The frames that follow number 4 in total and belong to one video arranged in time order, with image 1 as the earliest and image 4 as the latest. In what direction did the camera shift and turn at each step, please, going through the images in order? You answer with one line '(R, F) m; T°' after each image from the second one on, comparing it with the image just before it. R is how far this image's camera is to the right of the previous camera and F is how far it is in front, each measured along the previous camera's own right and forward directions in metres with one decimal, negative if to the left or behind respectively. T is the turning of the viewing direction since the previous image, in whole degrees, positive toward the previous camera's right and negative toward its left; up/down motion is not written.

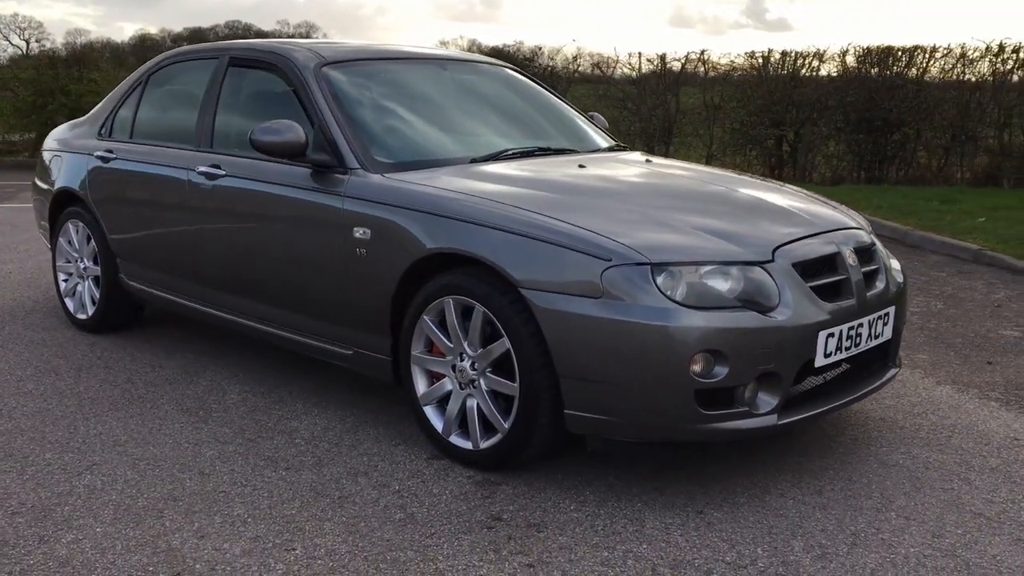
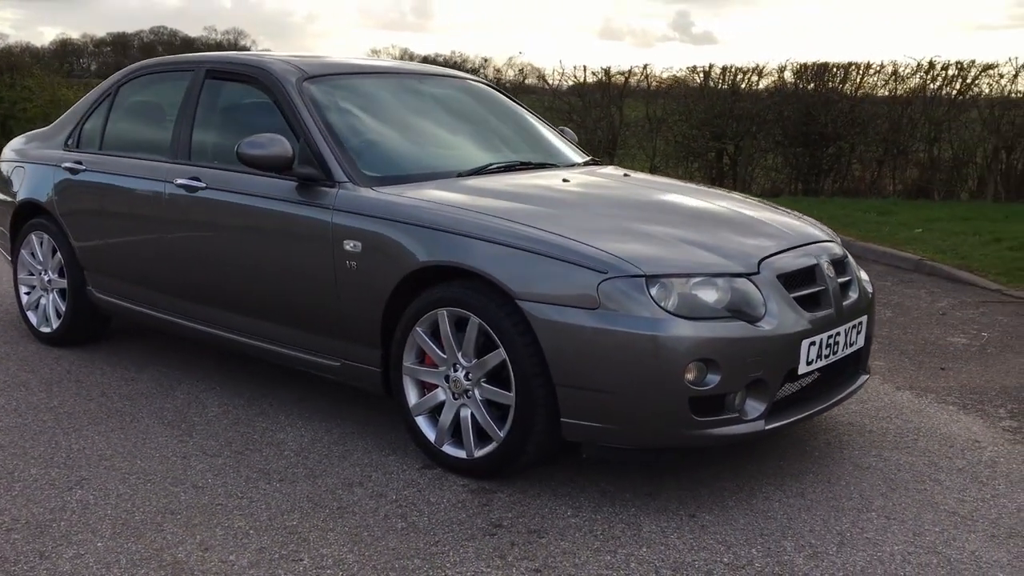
(-0.2, -0.1) m; +4°
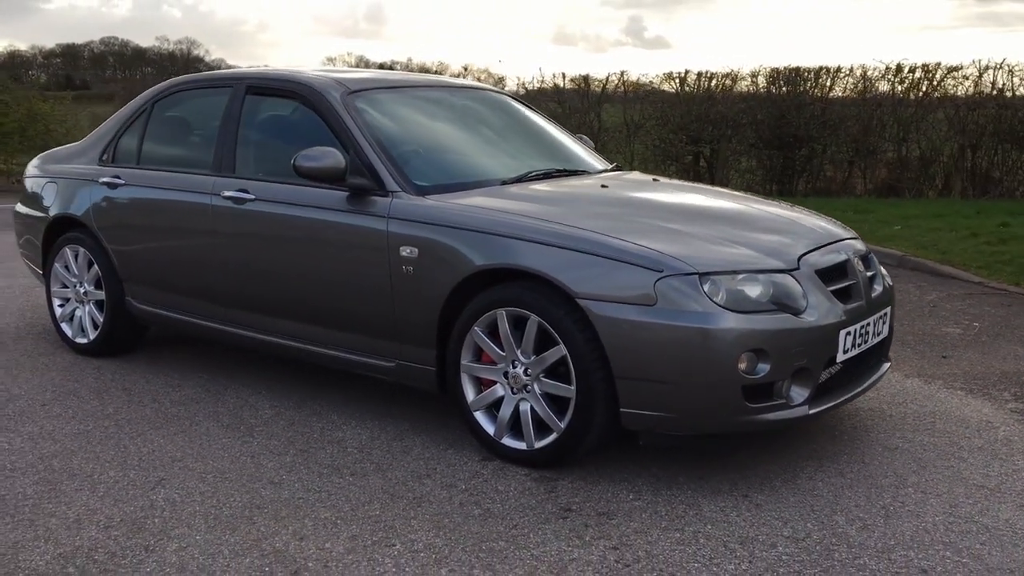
(-0.4, -0.2) m; +2°
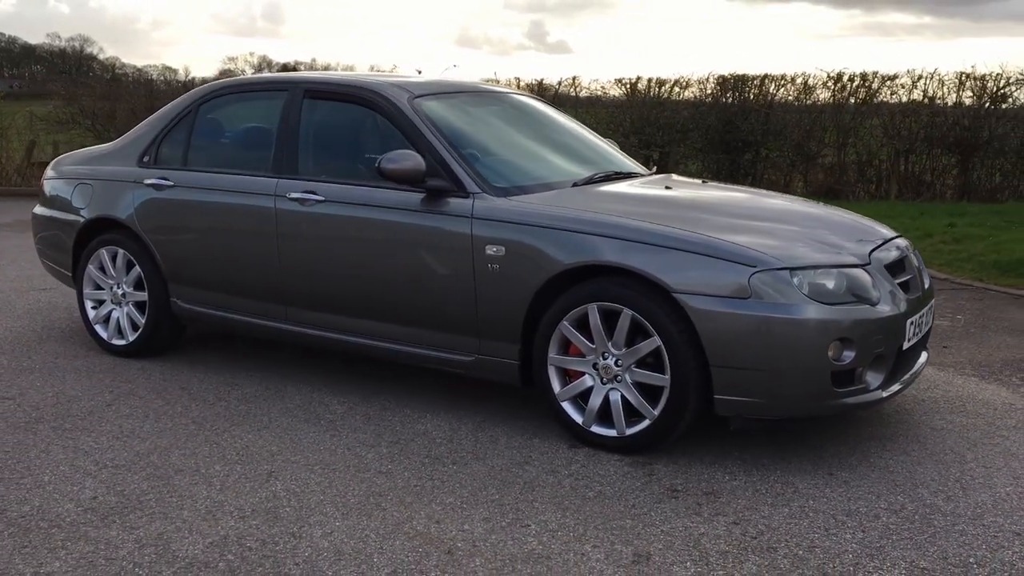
(-0.7, -0.2) m; +5°
